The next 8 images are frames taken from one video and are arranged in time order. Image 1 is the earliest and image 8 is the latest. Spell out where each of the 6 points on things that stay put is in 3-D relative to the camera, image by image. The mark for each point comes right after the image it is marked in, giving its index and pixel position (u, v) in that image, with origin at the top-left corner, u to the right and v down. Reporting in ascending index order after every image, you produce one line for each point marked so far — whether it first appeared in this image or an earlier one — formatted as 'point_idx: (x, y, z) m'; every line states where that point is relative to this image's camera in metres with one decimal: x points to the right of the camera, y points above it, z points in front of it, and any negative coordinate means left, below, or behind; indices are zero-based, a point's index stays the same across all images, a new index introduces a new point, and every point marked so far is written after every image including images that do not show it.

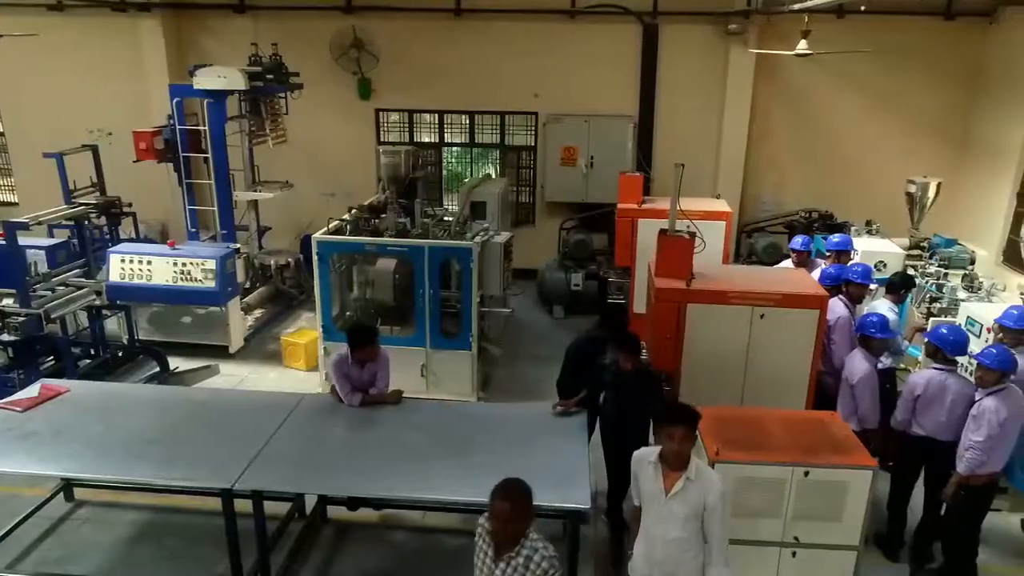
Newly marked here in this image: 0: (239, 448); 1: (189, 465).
0: (-1.2, -0.7, +3.5) m
1: (-1.3, -0.7, +3.3) m
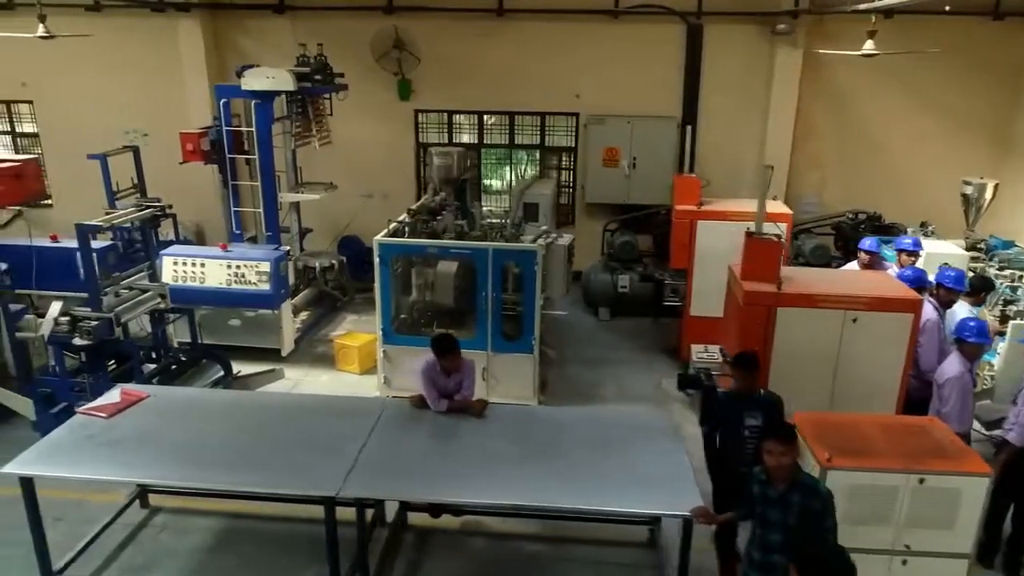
0: (-0.7, -0.7, +3.4) m
1: (-0.9, -0.8, +3.3) m
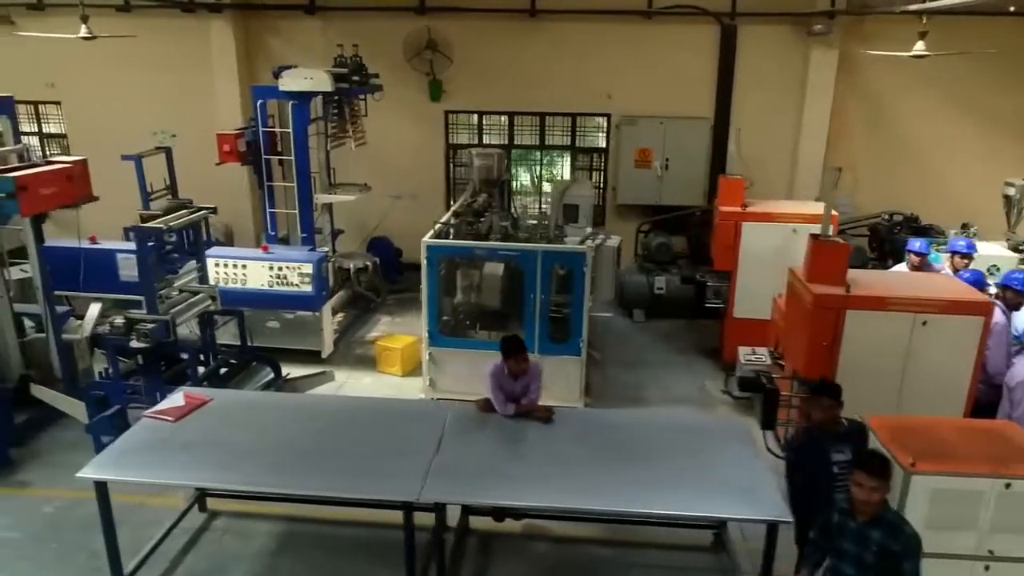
0: (-0.4, -0.7, +3.4) m
1: (-0.6, -0.8, +3.2) m
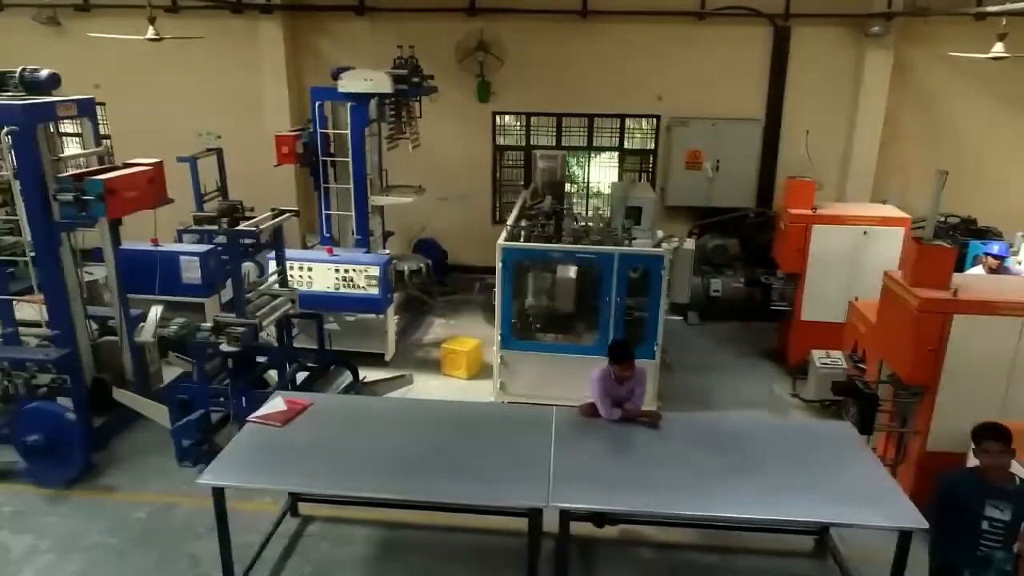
0: (0.0, -0.7, +3.4) m
1: (-0.1, -0.8, +3.2) m
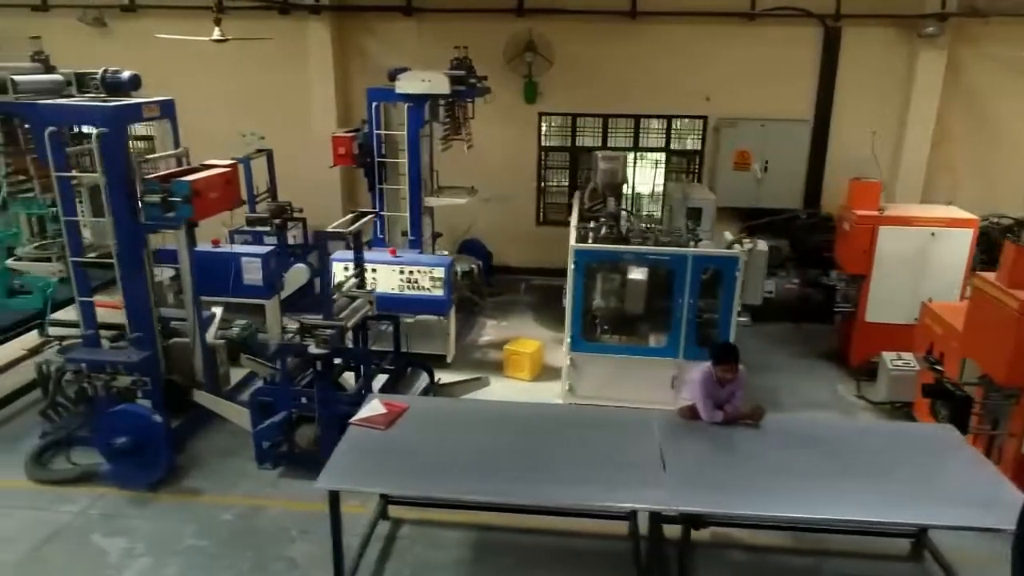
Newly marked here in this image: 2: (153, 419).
0: (+0.5, -0.8, +3.4) m
1: (+0.4, -0.8, +3.2) m
2: (-1.9, -0.7, +4.2) m
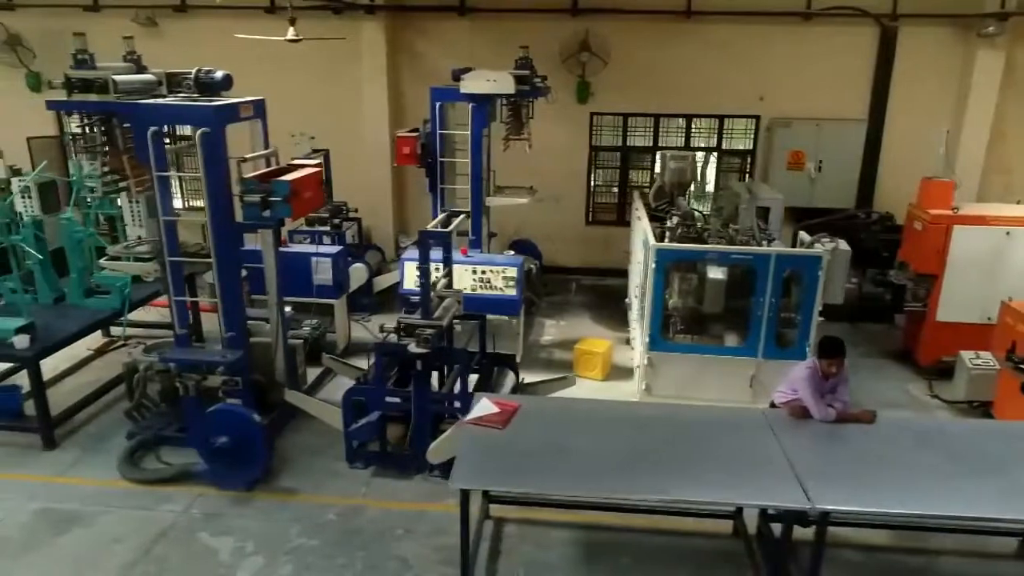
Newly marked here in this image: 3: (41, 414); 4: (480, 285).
0: (+1.0, -0.7, +3.4) m
1: (+0.9, -0.8, +3.2) m
2: (-1.4, -0.7, +4.2) m
3: (-2.8, -0.7, +4.7) m
4: (-0.2, 0.0, +5.7) m
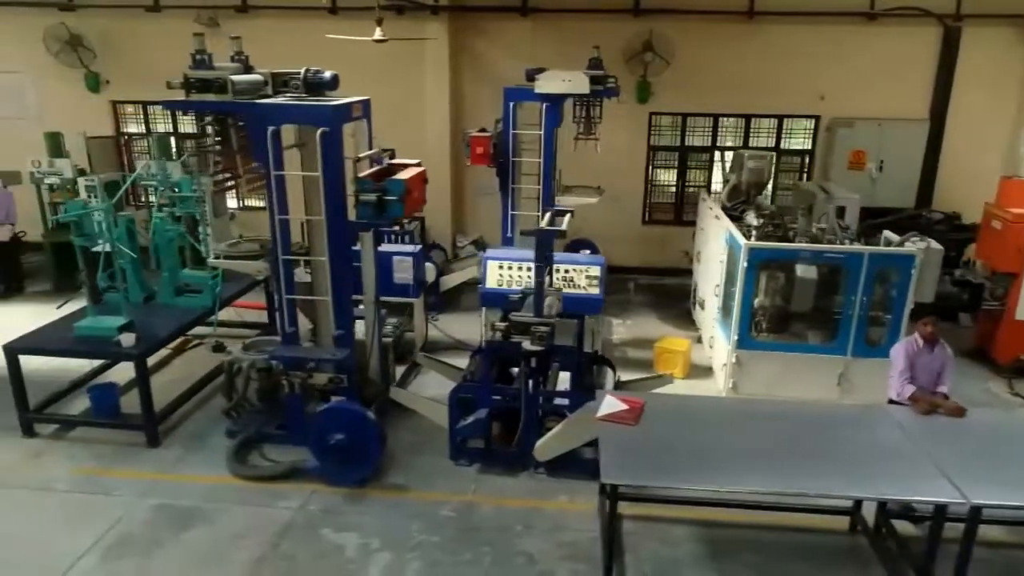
0: (+1.6, -0.7, +3.4) m
1: (+1.5, -0.8, +3.2) m
2: (-0.8, -0.7, +4.2) m
3: (-2.2, -0.7, +4.7) m
4: (+0.4, 0.0, +5.7) m
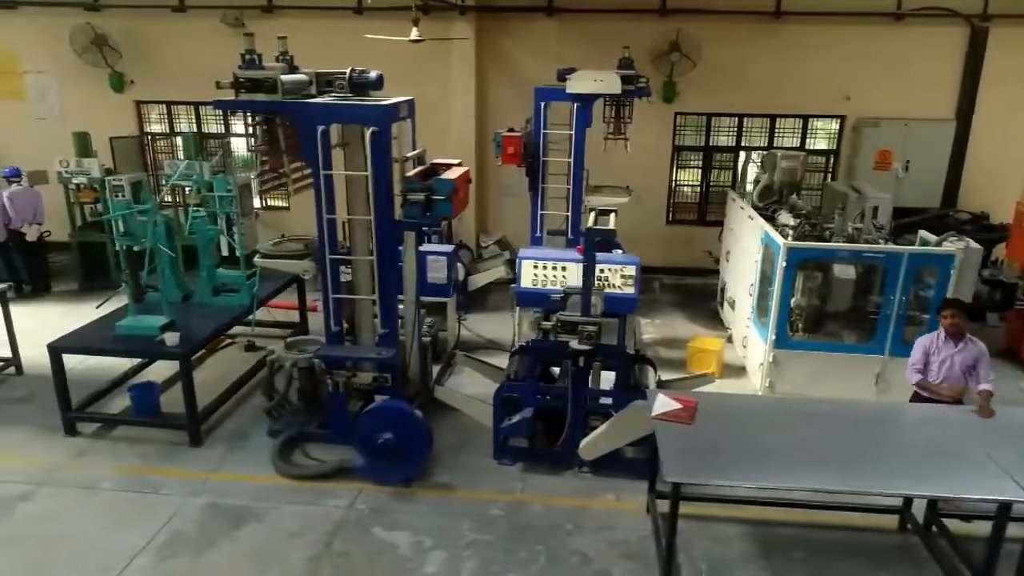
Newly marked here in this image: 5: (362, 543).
0: (+1.9, -0.7, +3.4) m
1: (+1.7, -0.8, +3.2) m
2: (-0.5, -0.7, +4.3) m
3: (-1.9, -0.7, +4.7) m
4: (+0.6, 0.0, +5.7) m
5: (-0.7, -1.2, +3.8) m
